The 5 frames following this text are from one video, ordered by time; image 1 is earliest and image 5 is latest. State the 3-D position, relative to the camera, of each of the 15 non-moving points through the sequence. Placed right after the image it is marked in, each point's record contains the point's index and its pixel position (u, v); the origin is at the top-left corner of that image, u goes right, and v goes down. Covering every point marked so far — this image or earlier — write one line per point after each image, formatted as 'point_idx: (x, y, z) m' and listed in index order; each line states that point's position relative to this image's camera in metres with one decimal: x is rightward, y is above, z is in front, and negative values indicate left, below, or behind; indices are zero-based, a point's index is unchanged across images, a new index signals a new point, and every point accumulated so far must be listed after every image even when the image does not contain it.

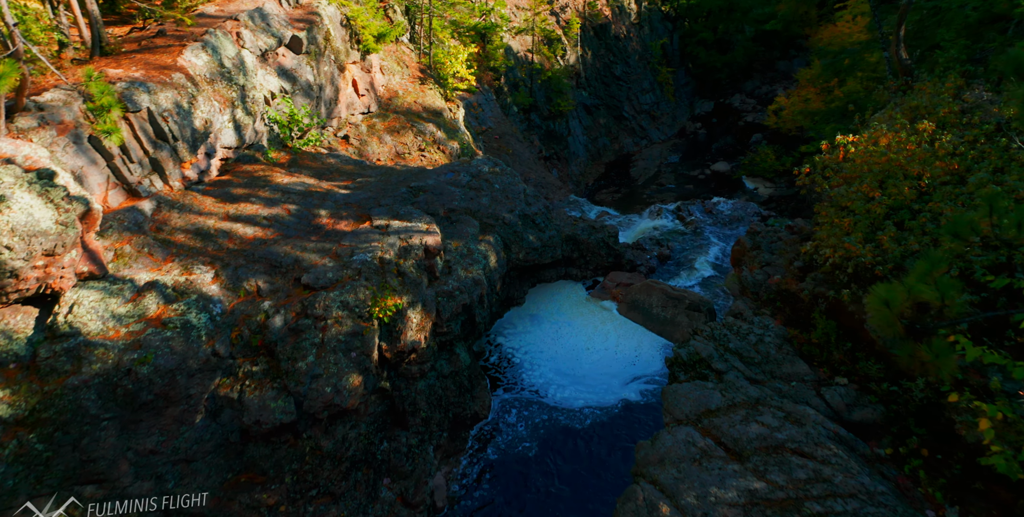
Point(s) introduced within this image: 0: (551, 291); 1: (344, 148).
0: (+0.9, -0.8, +13.1) m
1: (-5.9, +3.9, +18.5) m
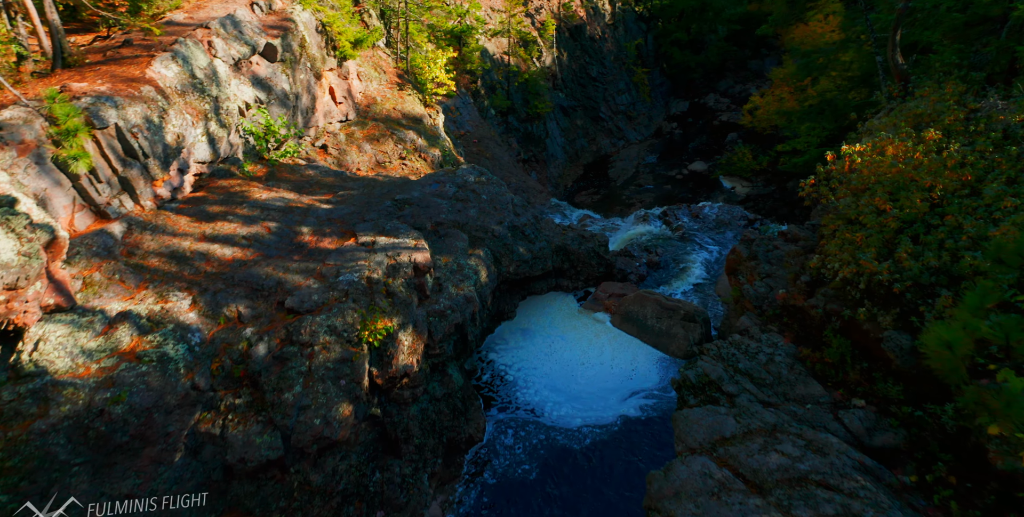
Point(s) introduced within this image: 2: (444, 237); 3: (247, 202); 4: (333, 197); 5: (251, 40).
0: (+0.7, -1.1, +12.9) m
1: (-6.4, +3.4, +18.0) m
2: (-1.4, +0.4, +11.4) m
3: (-5.9, +1.3, +11.9) m
4: (-4.5, +1.5, +13.1) m
5: (-7.7, +6.5, +15.7) m
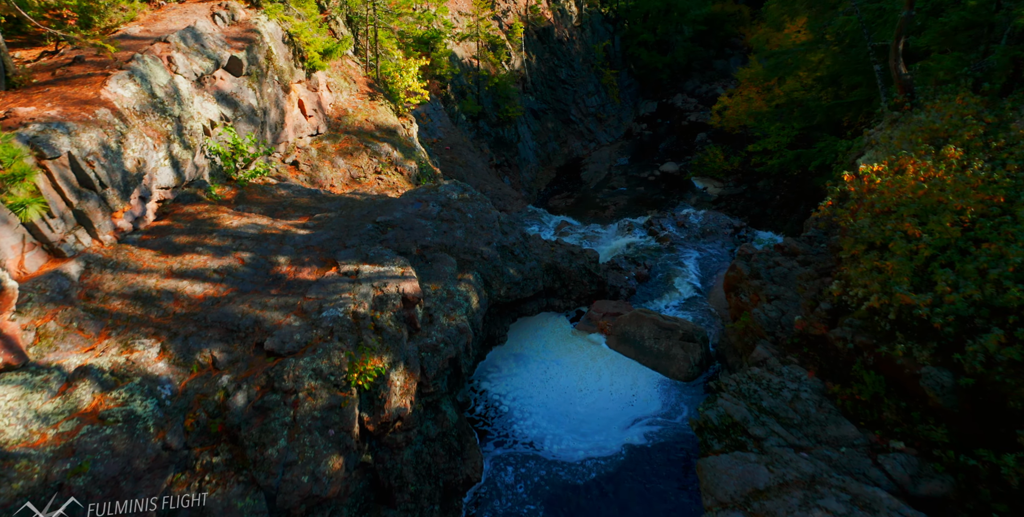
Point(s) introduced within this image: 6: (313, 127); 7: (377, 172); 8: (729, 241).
0: (+0.5, -1.6, +12.4) m
1: (-7.0, +2.7, +17.2) m
2: (-1.6, -0.1, +10.8) m
3: (-6.2, +0.6, +11.1) m
4: (-4.8, +0.9, +12.4) m
5: (-8.3, +5.7, +14.8) m
6: (-7.2, +4.8, +19.3) m
7: (-4.9, +3.2, +19.3) m
8: (+6.9, +0.5, +16.8) m
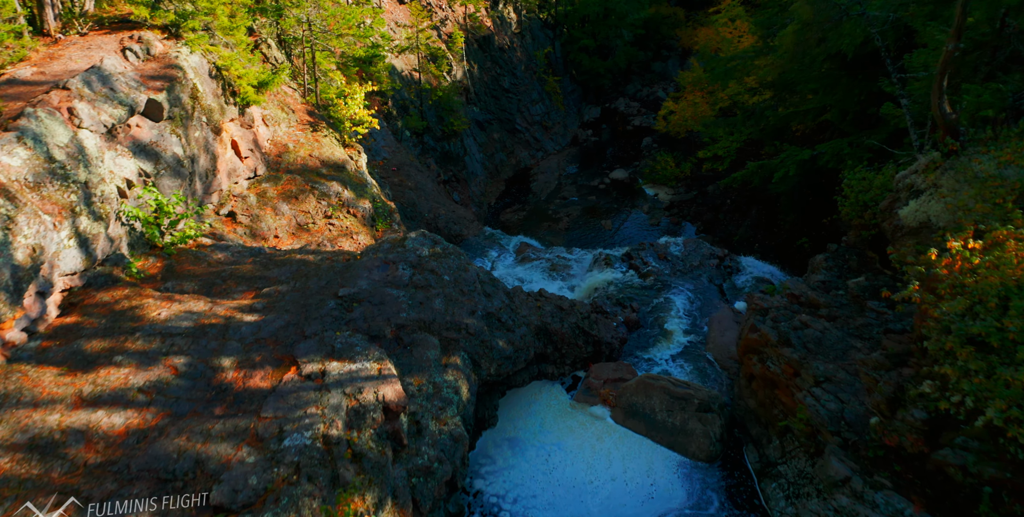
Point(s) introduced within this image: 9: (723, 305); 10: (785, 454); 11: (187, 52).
0: (+0.3, -2.9, +10.9) m
1: (-7.9, +0.8, +15.0) m
2: (-1.7, -1.5, +9.2) m
3: (-6.3, -1.1, +9.1) m
4: (-5.1, -0.8, +10.5) m
5: (-9.2, +3.8, +12.6) m
6: (-8.4, +2.8, +17.2) m
7: (-6.0, +1.4, +17.4) m
8: (+6.1, -0.5, +15.9) m
9: (+5.7, -1.3, +14.3) m
10: (+4.6, -3.3, +8.9) m
11: (-9.6, +6.0, +15.7) m
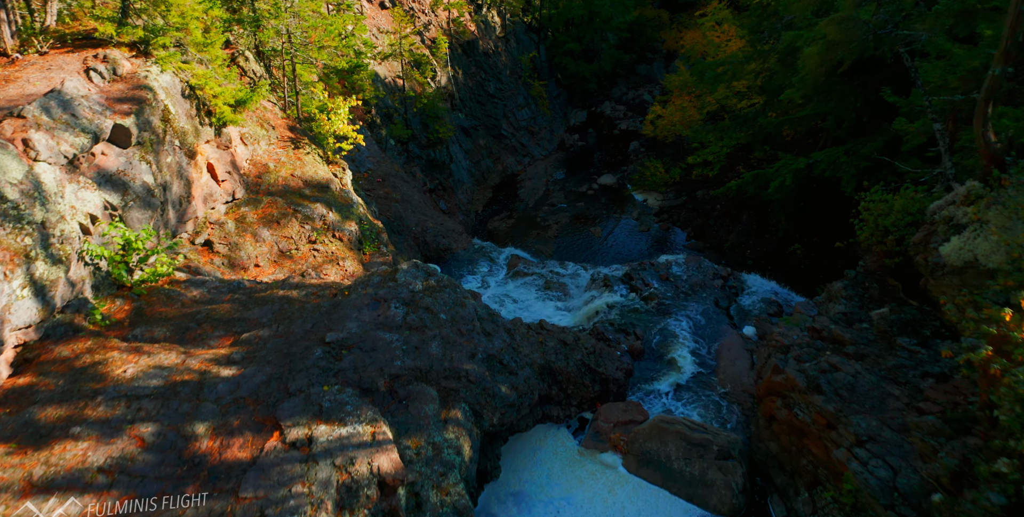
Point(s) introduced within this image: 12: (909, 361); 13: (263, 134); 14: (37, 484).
0: (+0.4, -3.6, +10.1) m
1: (-8.0, -0.1, +14.1) m
2: (-1.6, -2.3, +8.3) m
3: (-6.3, -2.0, +8.2) m
4: (-5.1, -1.6, +9.6) m
5: (-9.3, +2.9, +11.7) m
6: (-8.6, +1.9, +16.2) m
7: (-6.2, +0.5, +16.5) m
8: (+6.0, -1.0, +15.3) m
9: (+5.7, -1.9, +13.7) m
10: (+4.7, -3.9, +8.2) m
11: (-9.8, +5.1, +14.7) m
12: (+6.3, -1.7, +8.5) m
13: (-9.0, +4.4, +19.4) m
14: (-5.8, -2.8, +6.5) m
